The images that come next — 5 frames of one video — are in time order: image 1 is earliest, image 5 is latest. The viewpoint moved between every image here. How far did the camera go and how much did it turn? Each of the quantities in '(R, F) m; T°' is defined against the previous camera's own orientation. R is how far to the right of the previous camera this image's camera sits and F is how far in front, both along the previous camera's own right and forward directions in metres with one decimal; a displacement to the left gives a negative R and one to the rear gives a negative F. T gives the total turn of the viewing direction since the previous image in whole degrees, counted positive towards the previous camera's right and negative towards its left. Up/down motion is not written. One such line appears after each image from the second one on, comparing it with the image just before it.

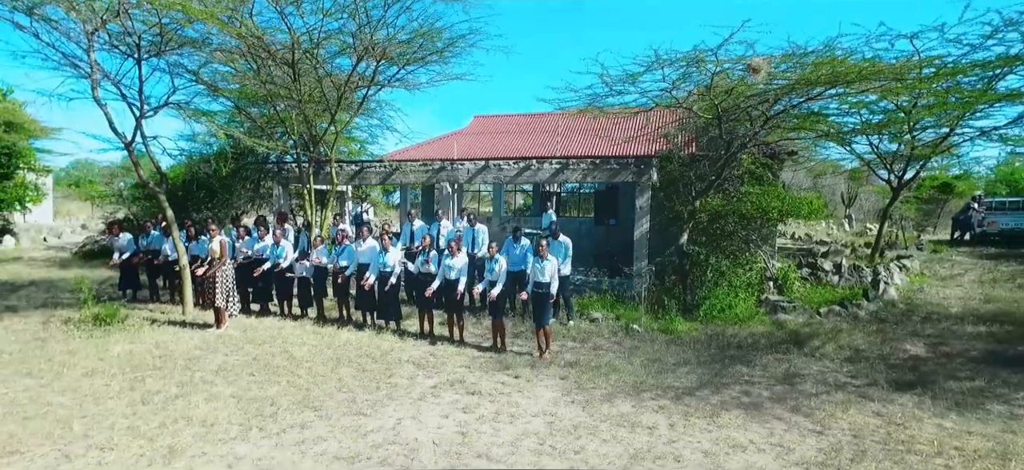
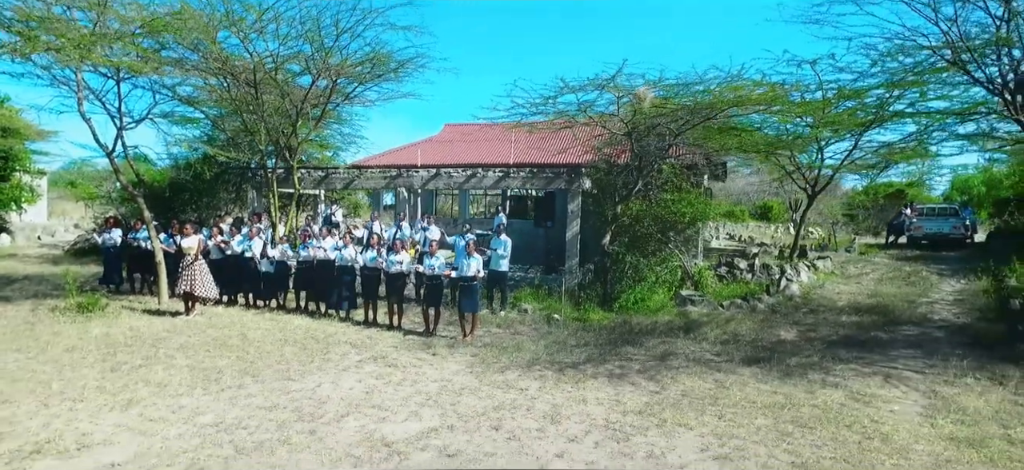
(+1.1, -1.2) m; 0°
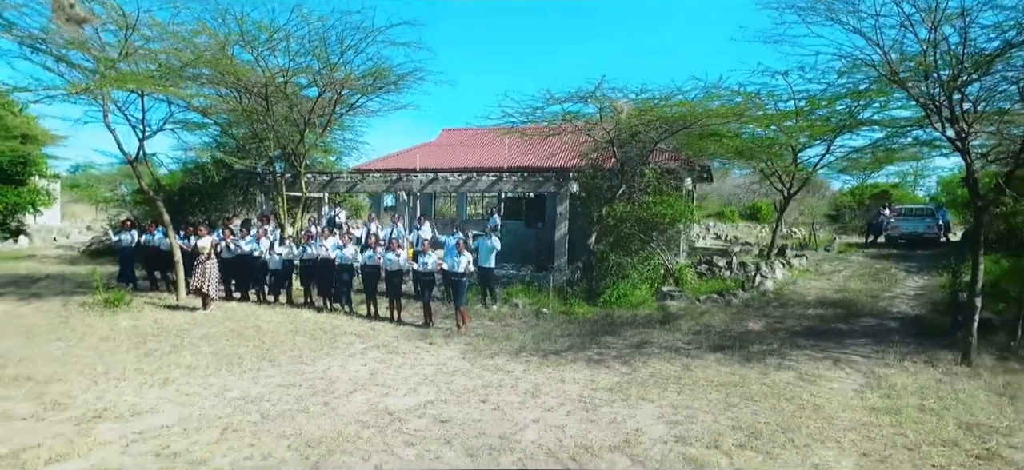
(+0.2, -0.8) m; 0°
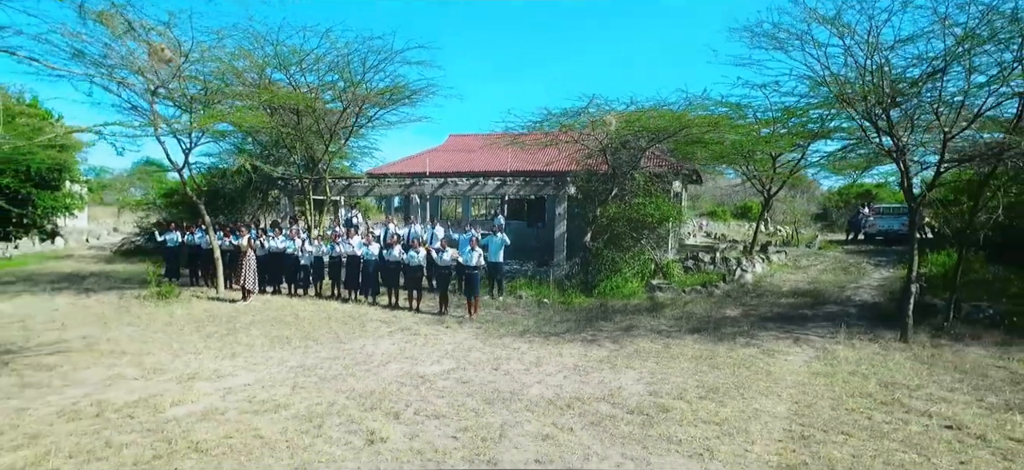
(-0.1, -1.3) m; 0°
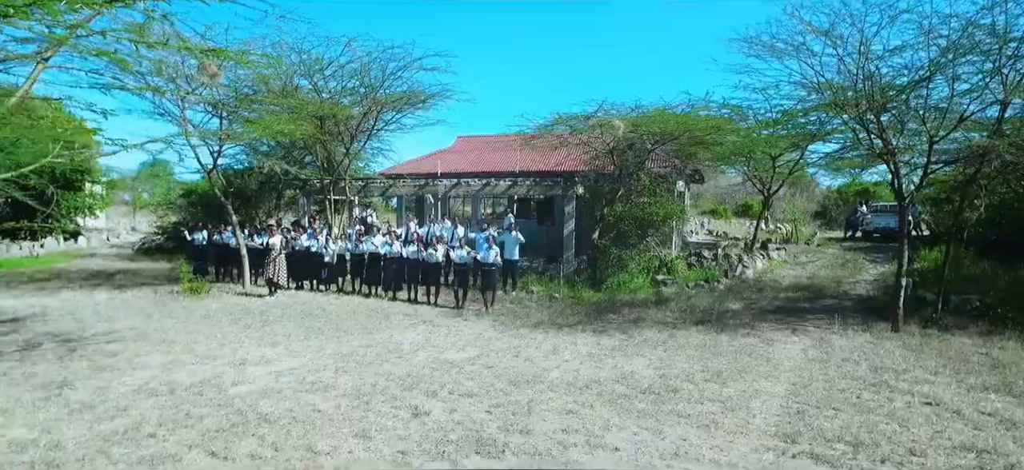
(-0.2, -0.6) m; 0°
